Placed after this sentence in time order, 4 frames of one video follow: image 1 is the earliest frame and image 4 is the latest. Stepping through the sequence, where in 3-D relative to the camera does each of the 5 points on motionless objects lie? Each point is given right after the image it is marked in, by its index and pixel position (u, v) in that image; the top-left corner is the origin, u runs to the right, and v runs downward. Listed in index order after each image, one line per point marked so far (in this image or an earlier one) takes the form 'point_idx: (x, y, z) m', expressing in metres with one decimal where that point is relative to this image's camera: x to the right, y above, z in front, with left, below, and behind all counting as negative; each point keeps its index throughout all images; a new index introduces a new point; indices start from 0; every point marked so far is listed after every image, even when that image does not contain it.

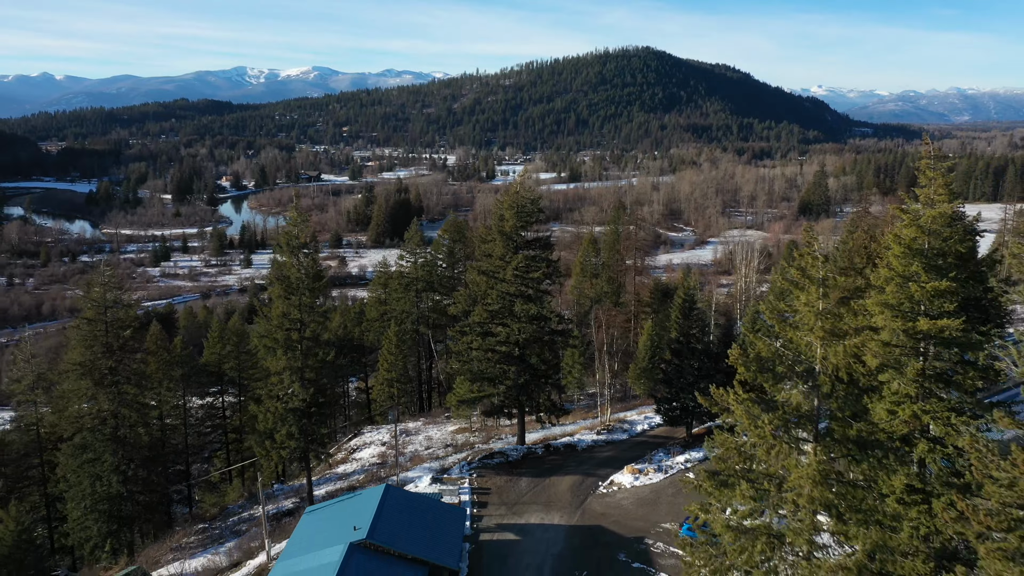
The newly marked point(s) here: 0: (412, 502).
0: (-2.3, -5.0, +18.5) m
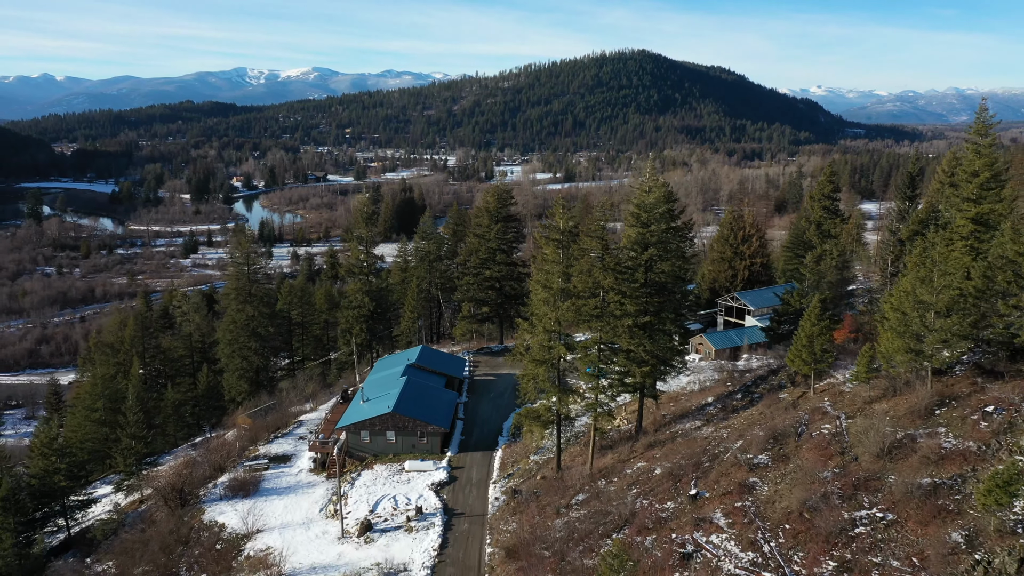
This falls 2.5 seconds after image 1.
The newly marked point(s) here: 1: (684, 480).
0: (-3.2, -2.9, +34.0) m
1: (+3.8, -4.1, +17.1) m
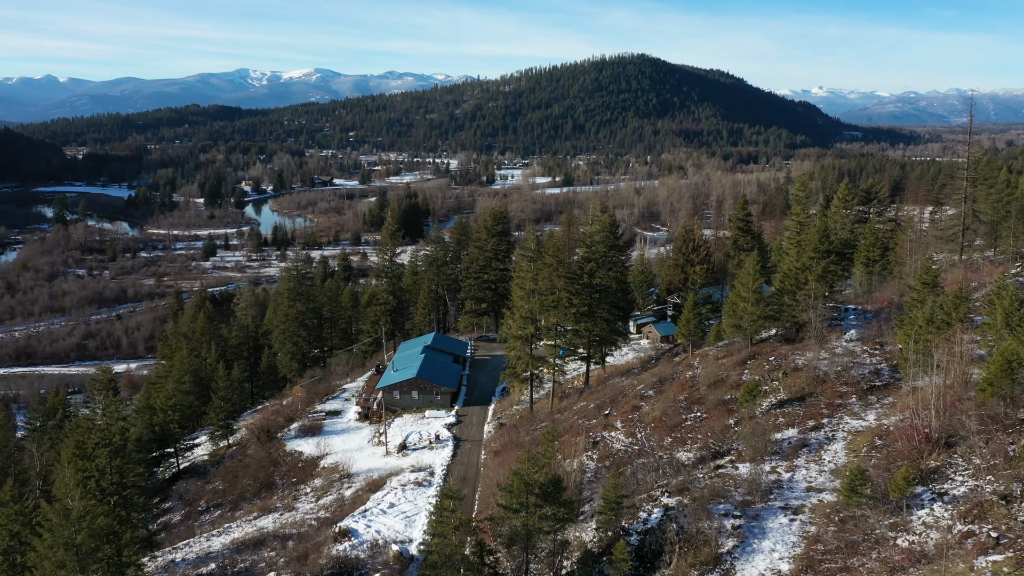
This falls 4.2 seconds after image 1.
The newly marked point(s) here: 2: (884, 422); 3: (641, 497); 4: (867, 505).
0: (-3.7, -2.9, +44.6) m
1: (+3.3, -4.1, +27.7) m
2: (+9.2, -3.3, +19.7) m
3: (+3.1, -5.1, +19.1) m
4: (+7.1, -4.3, +15.9) m
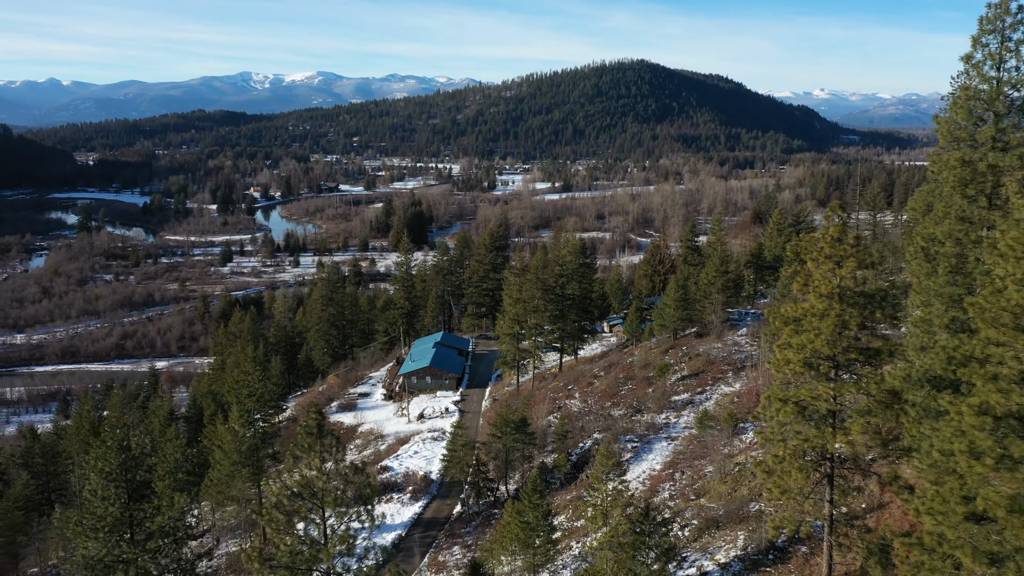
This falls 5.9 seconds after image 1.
0: (-4.1, -3.4, +55.1) m
1: (+2.8, -4.6, +38.2) m
2: (+8.7, -3.8, +30.2) m
3: (+2.6, -5.5, +29.6) m
4: (+6.6, -4.8, +26.4) m
